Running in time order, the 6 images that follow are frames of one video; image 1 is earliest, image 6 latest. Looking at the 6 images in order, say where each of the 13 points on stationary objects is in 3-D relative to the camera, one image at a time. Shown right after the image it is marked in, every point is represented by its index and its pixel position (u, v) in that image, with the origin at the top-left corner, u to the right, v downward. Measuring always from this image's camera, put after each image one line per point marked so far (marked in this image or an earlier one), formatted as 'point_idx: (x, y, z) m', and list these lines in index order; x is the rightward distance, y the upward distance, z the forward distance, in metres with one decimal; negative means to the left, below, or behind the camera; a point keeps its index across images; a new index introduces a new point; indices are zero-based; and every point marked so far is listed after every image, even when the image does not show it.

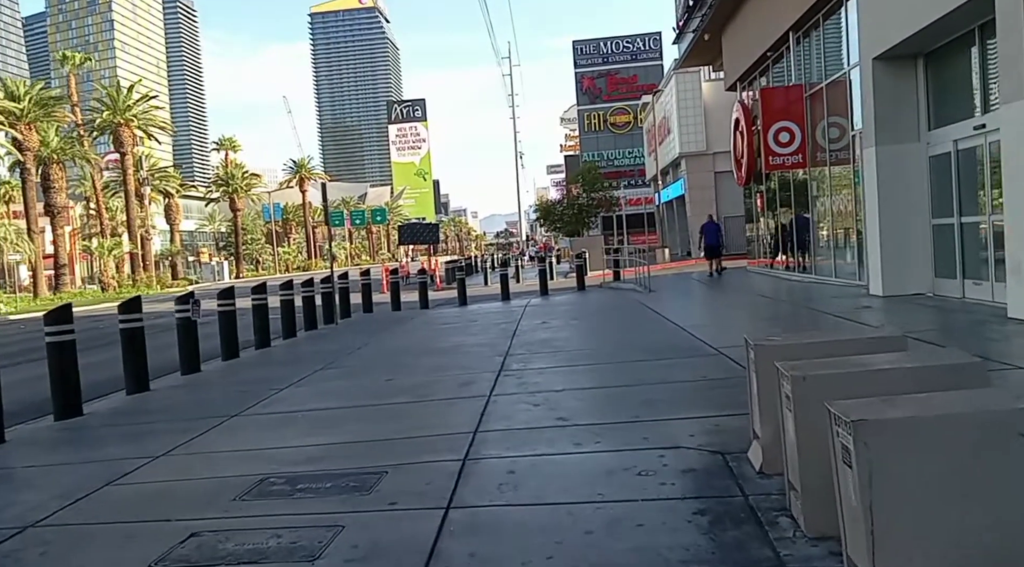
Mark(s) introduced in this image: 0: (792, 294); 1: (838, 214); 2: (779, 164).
0: (+6.1, -0.3, +17.6) m
1: (+7.6, +1.6, +19.0) m
2: (+6.7, +3.0, +20.7) m
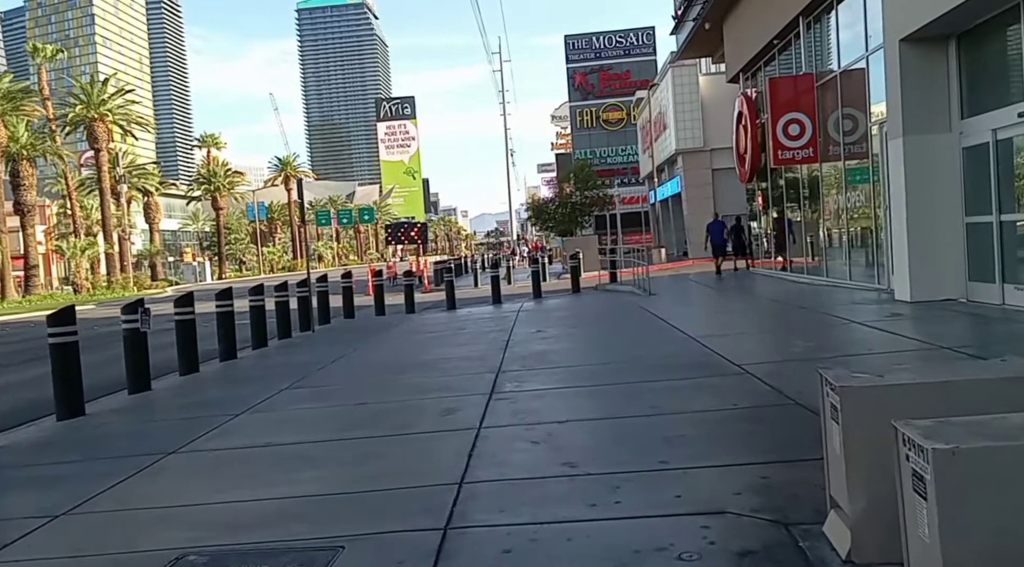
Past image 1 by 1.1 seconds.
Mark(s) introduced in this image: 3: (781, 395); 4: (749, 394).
0: (+5.9, -0.3, +16.5) m
1: (+7.4, +1.6, +17.9) m
2: (+6.5, +2.9, +19.6) m
3: (+2.0, -0.8, +6.0) m
4: (+1.8, -0.8, +6.1) m
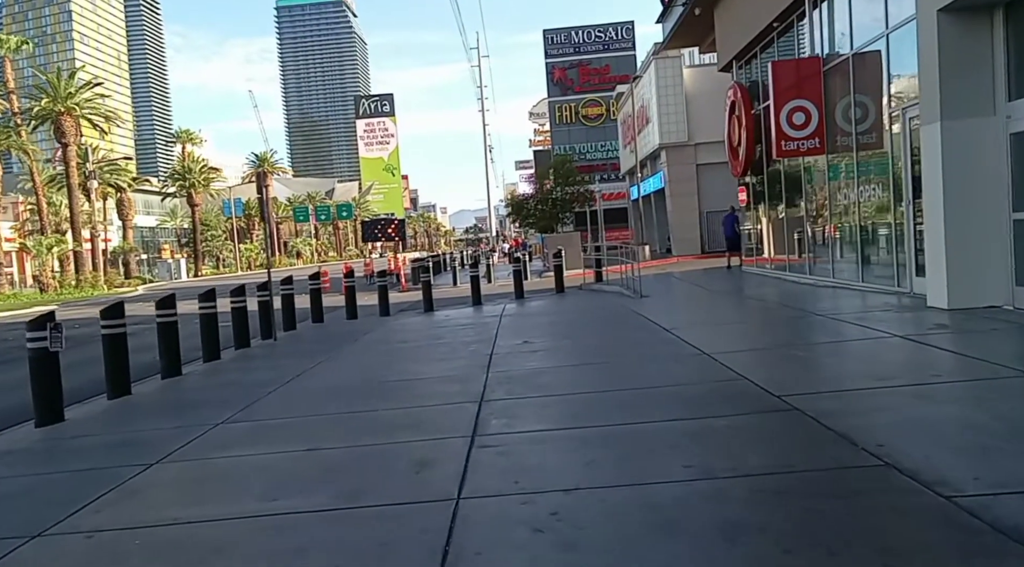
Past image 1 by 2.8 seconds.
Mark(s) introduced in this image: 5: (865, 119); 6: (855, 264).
0: (+5.6, -0.4, +15.2) m
1: (+7.0, +1.5, +16.6) m
2: (+6.1, +2.9, +18.2) m
3: (+1.9, -0.9, +4.6) m
4: (+1.7, -0.9, +4.7) m
5: (+6.9, +3.2, +16.5) m
6: (+7.2, +0.5, +17.4) m
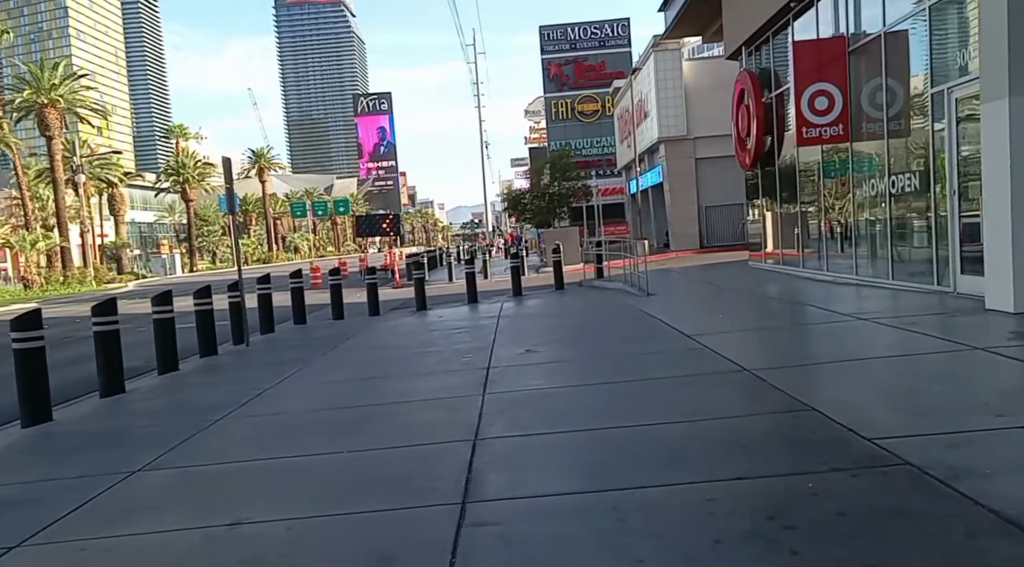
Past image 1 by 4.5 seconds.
0: (+5.6, -0.3, +13.6) m
1: (+7.0, +1.6, +15.0) m
2: (+6.1, +3.0, +16.7) m
3: (+1.9, -0.9, +3.0) m
4: (+1.7, -0.9, +3.1) m
5: (+6.9, +3.2, +15.0) m
6: (+7.2, +0.5, +15.8) m
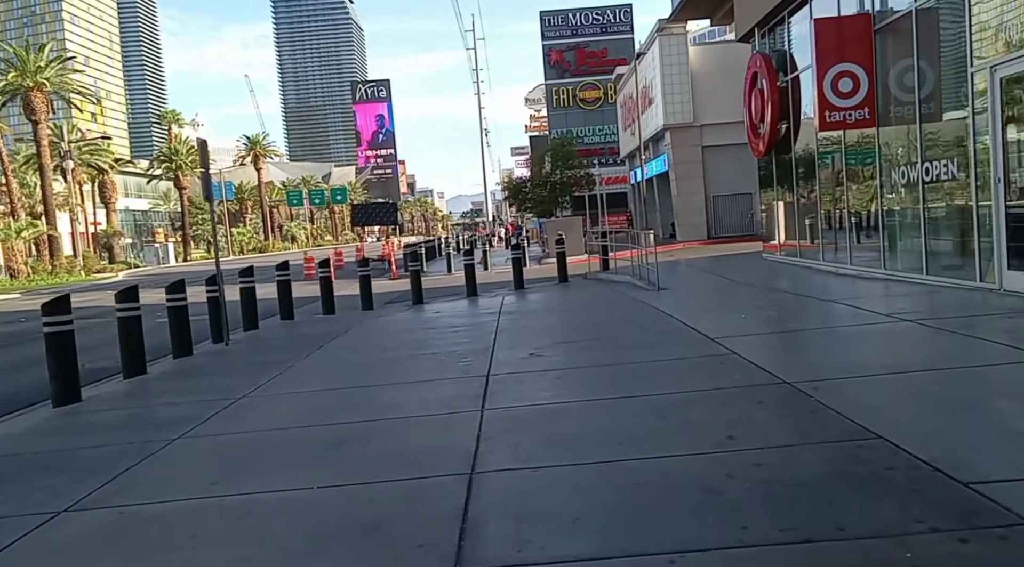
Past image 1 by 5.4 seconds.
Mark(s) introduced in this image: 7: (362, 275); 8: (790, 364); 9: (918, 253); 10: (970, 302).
0: (+5.6, -0.3, +12.6) m
1: (+7.1, +1.7, +13.9) m
2: (+6.1, +3.1, +15.6) m
3: (+2.0, -1.0, +2.0) m
4: (+1.8, -1.0, +2.1) m
5: (+7.0, +3.3, +13.9) m
6: (+7.2, +0.6, +14.8) m
7: (-3.5, +0.2, +19.3) m
8: (+2.6, -0.7, +7.8) m
9: (+7.2, +0.5, +14.6) m
10: (+6.2, -0.3, +11.2) m
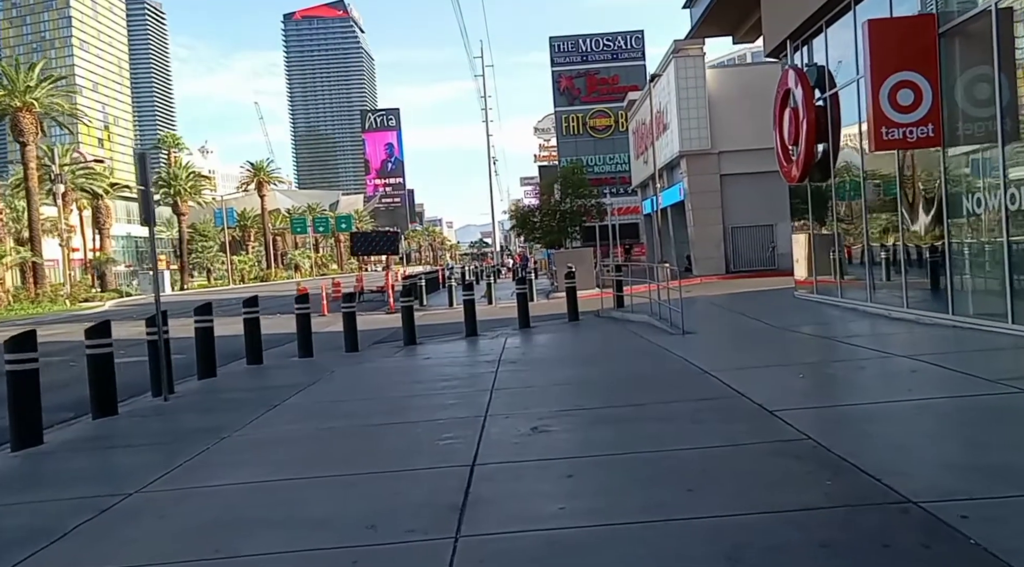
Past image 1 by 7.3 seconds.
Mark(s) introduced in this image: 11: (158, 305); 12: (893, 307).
0: (+5.6, -0.9, +10.3) m
1: (+7.1, +1.0, +11.7) m
2: (+6.2, +2.3, +13.4) m
3: (+1.9, -1.2, -0.3) m
4: (+1.7, -1.2, -0.2) m
5: (+7.0, +2.6, +11.7) m
6: (+7.3, -0.1, +12.5) m
7: (-3.5, -0.6, +17.1) m
8: (+2.6, -1.2, +5.5) m
9: (+7.2, -0.2, +12.4) m
10: (+6.2, -0.8, +8.9) m
11: (-4.8, -0.3, +11.5) m
12: (+7.4, -0.4, +16.2) m
